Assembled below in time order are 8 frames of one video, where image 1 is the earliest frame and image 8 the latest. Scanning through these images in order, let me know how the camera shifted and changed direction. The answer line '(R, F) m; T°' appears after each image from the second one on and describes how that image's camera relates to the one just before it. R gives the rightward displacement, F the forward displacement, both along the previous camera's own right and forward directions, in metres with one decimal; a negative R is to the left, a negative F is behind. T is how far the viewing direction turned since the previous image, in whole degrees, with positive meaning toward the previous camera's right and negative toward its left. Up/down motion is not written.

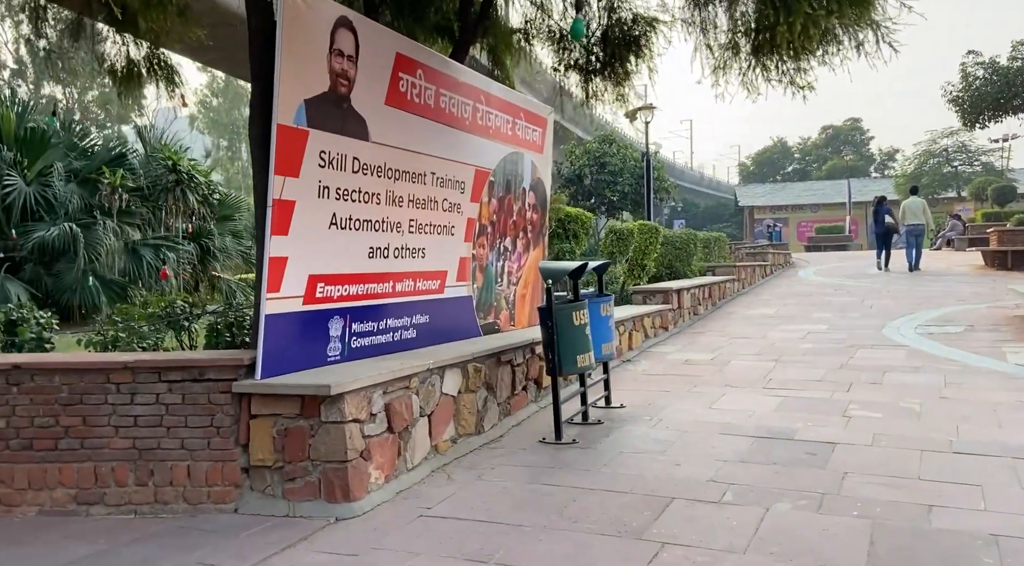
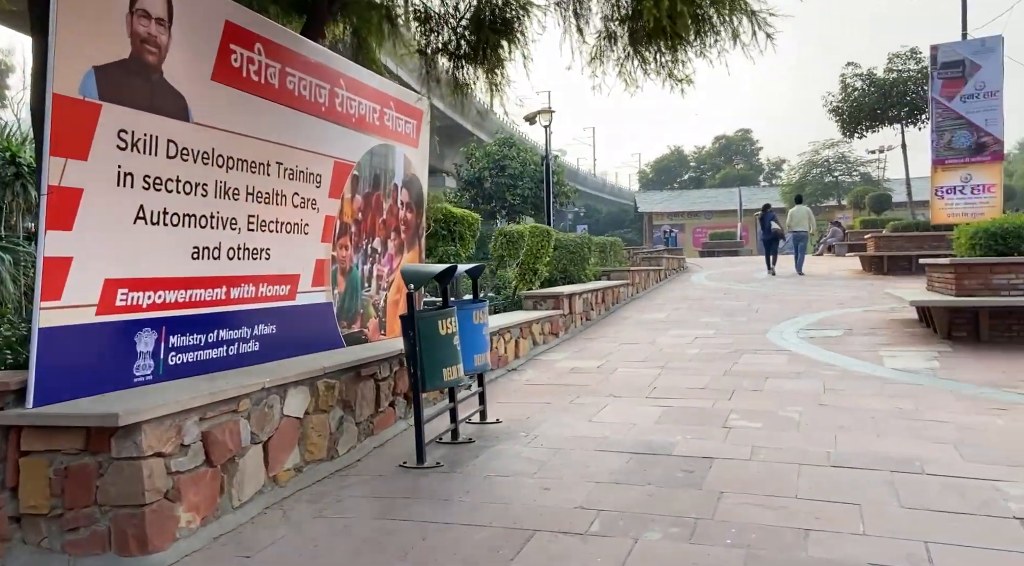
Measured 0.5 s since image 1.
(+0.3, +0.5) m; +7°
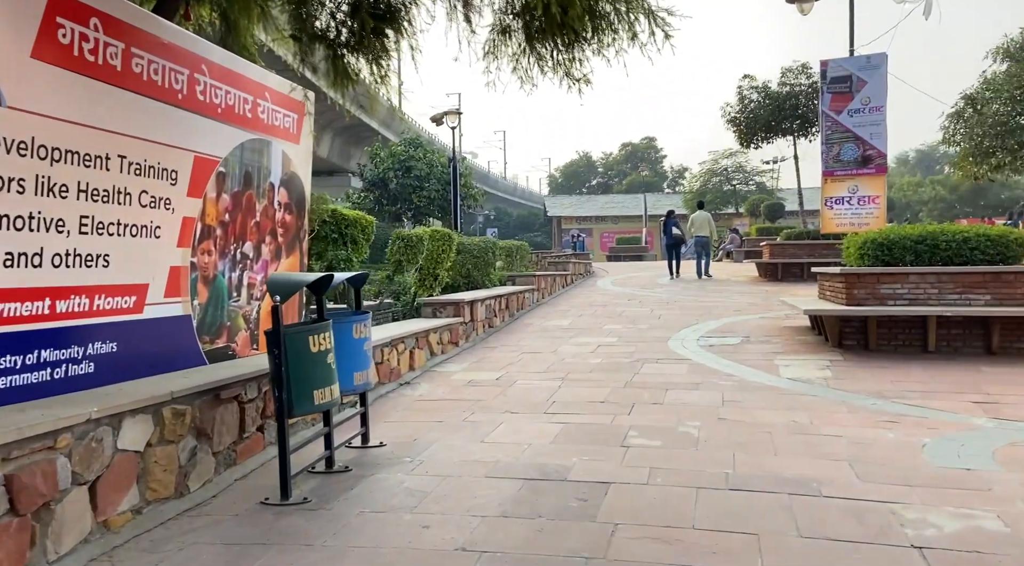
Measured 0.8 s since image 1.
(+0.2, +0.4) m; +7°
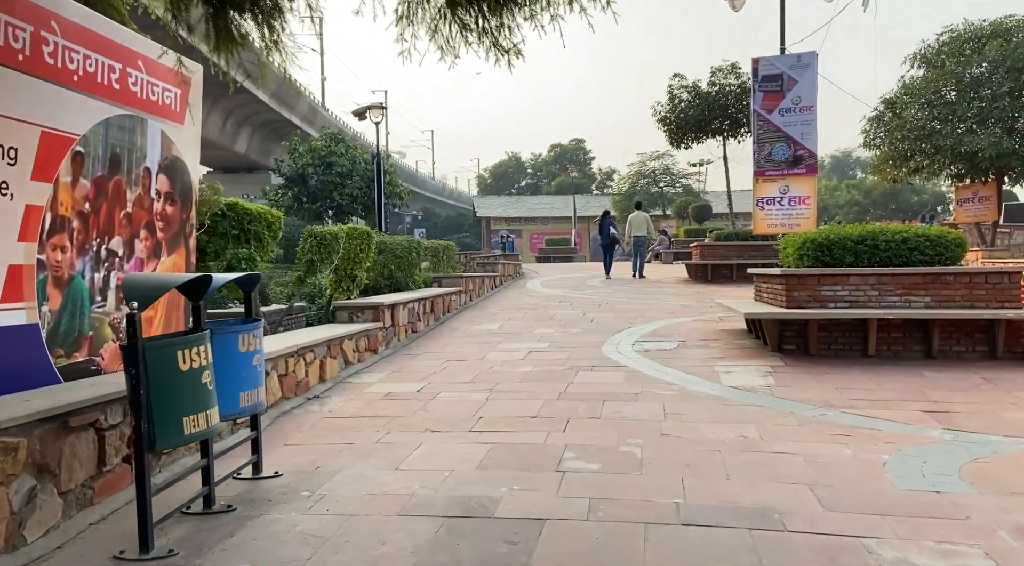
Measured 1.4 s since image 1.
(+0.1, +0.6) m; +5°
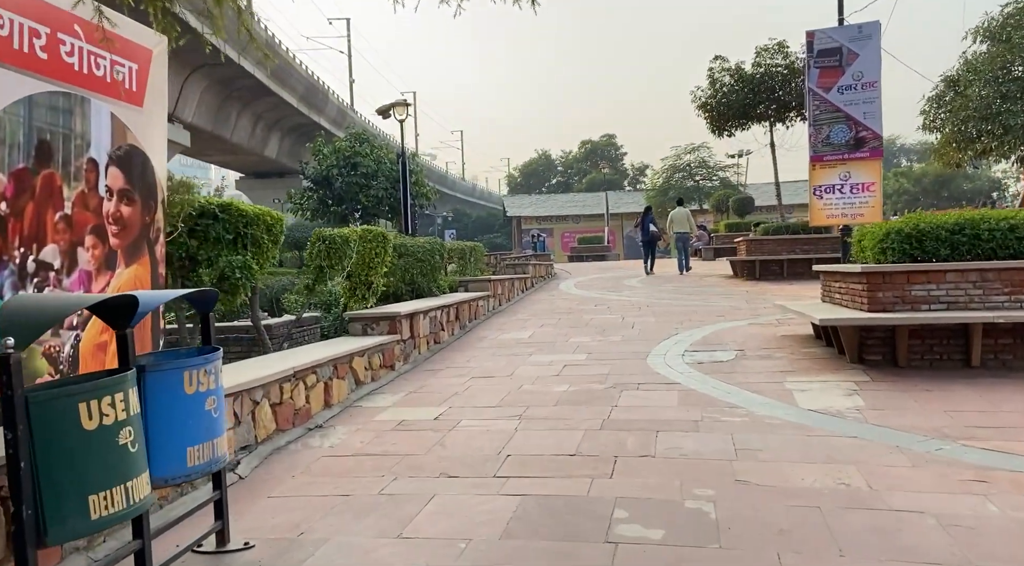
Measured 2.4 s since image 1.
(0.0, +1.0) m; -2°
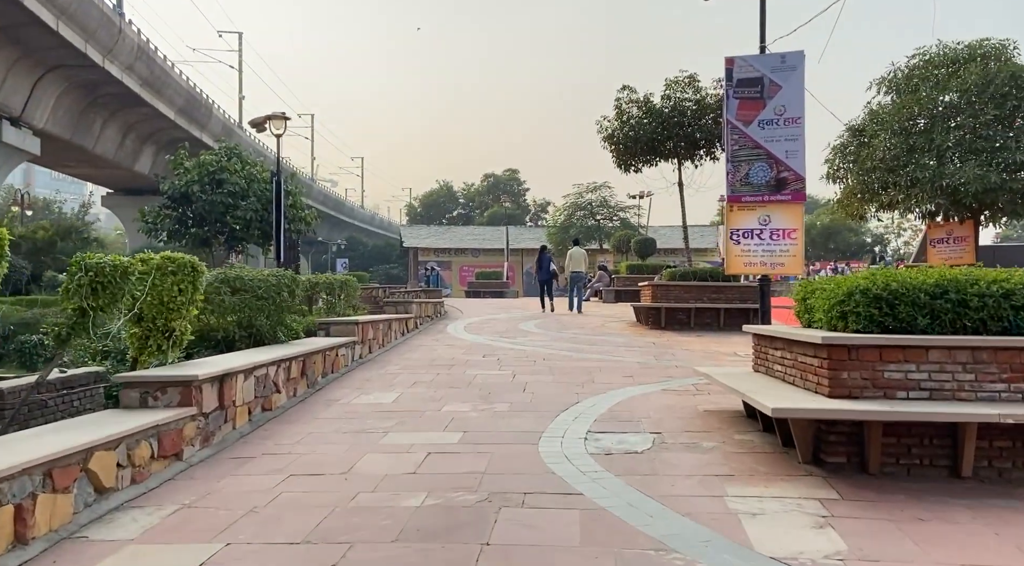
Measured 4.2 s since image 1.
(+0.4, +2.0) m; +7°
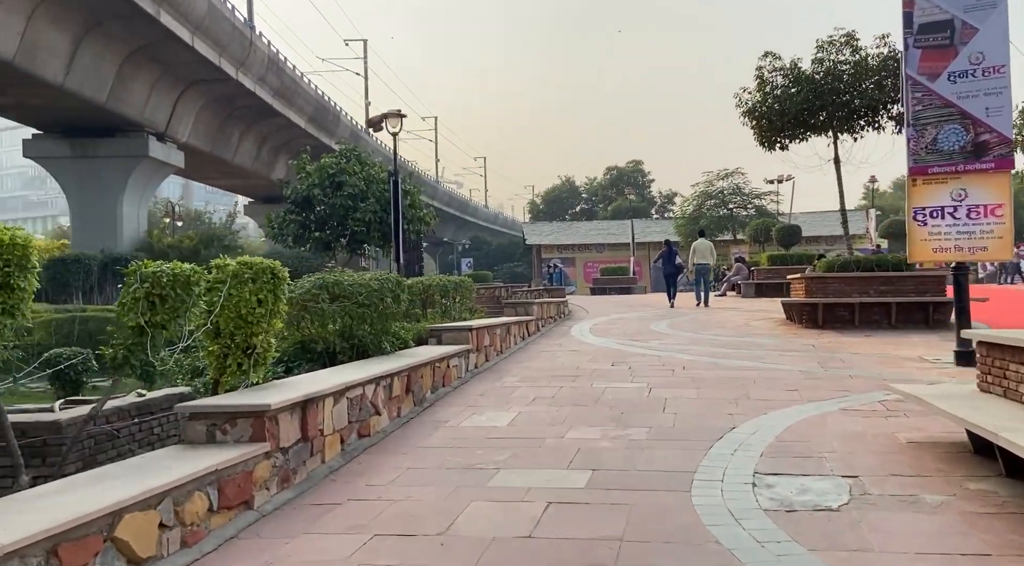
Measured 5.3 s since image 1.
(-0.1, +1.3) m; -9°
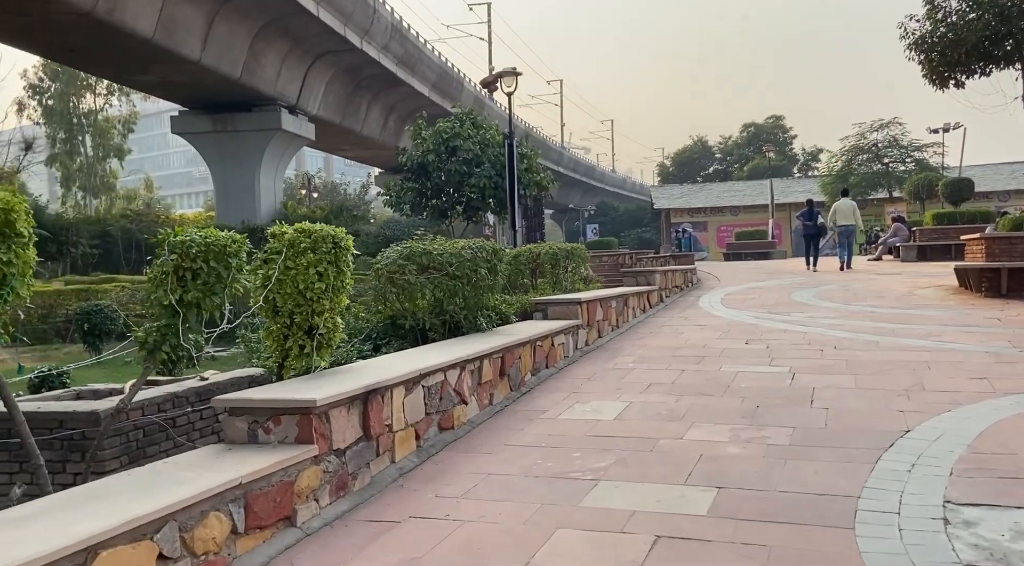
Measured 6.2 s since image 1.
(+0.2, +1.0) m; -10°
